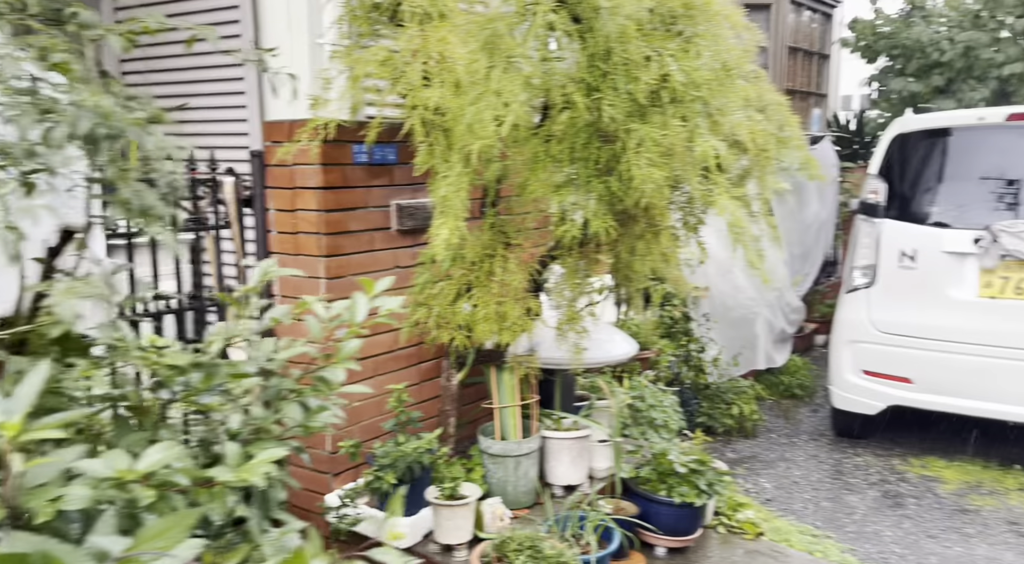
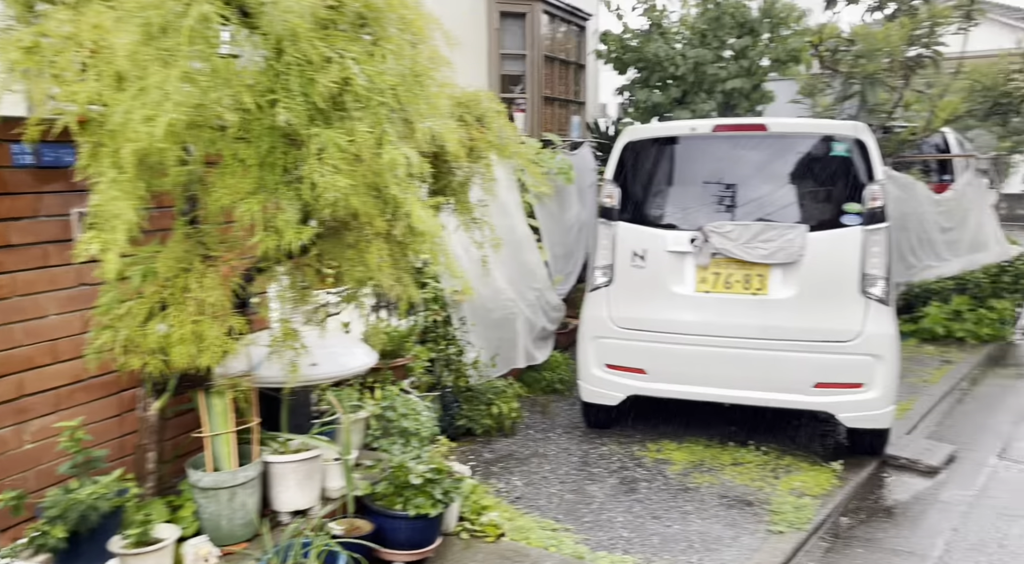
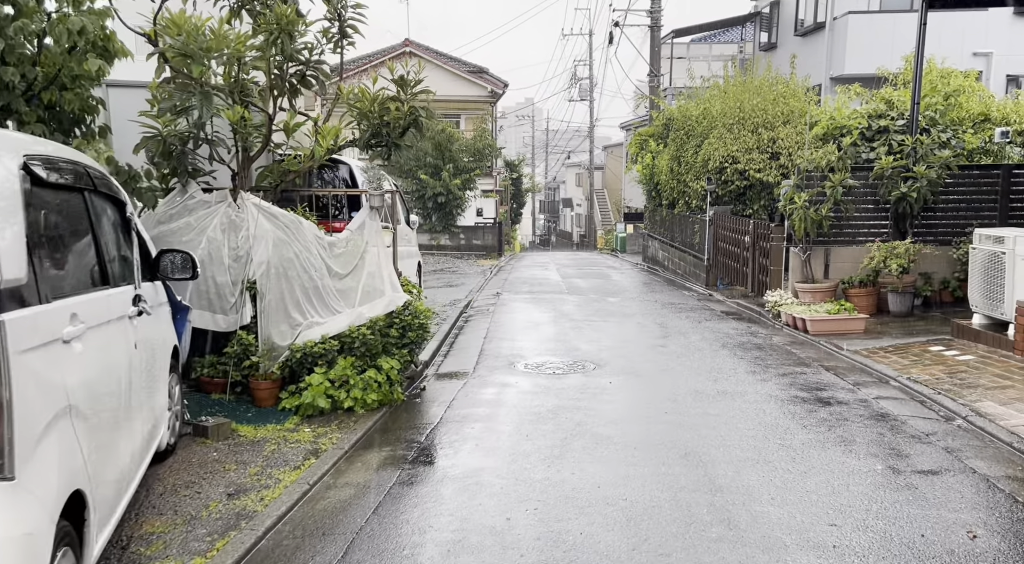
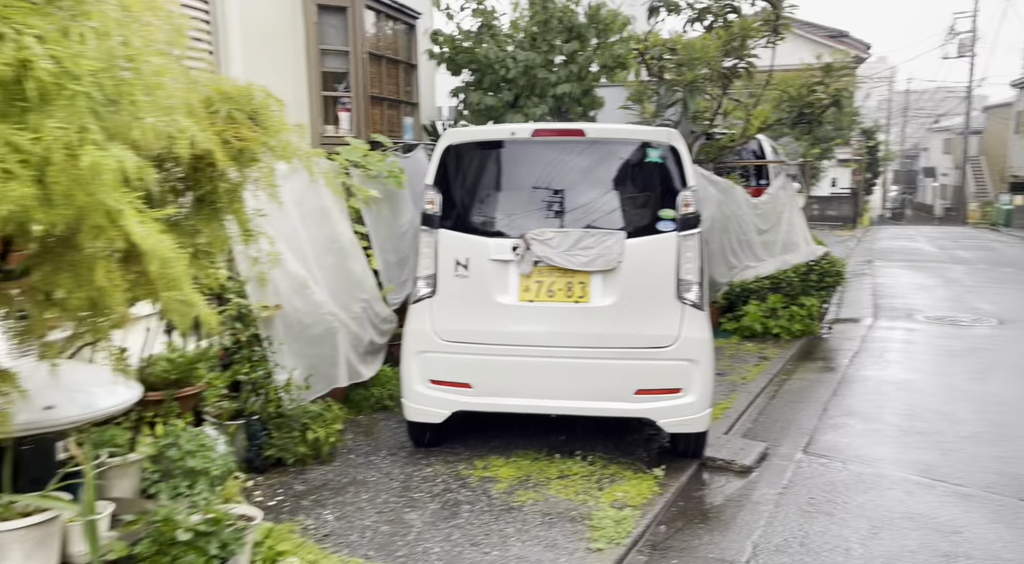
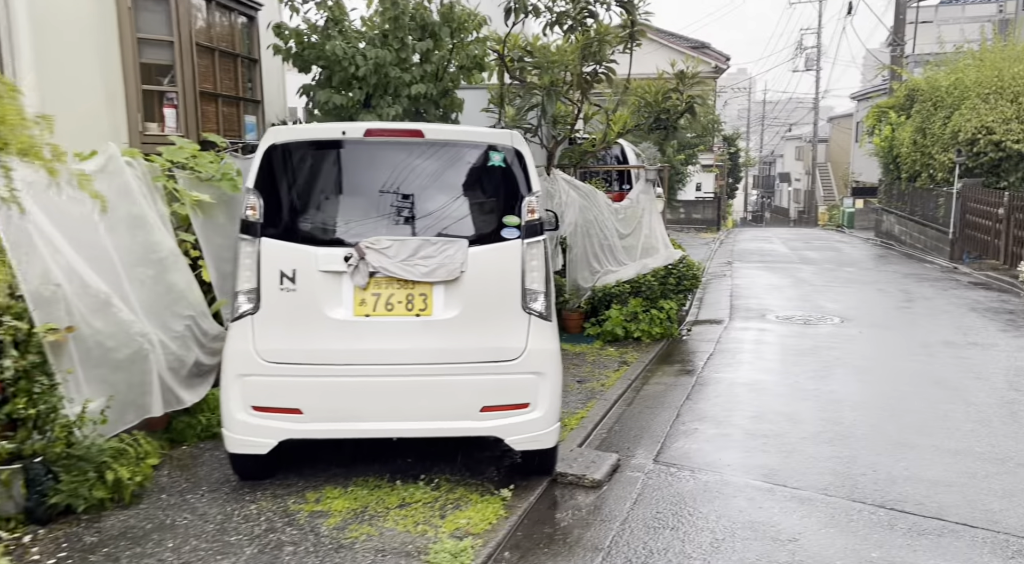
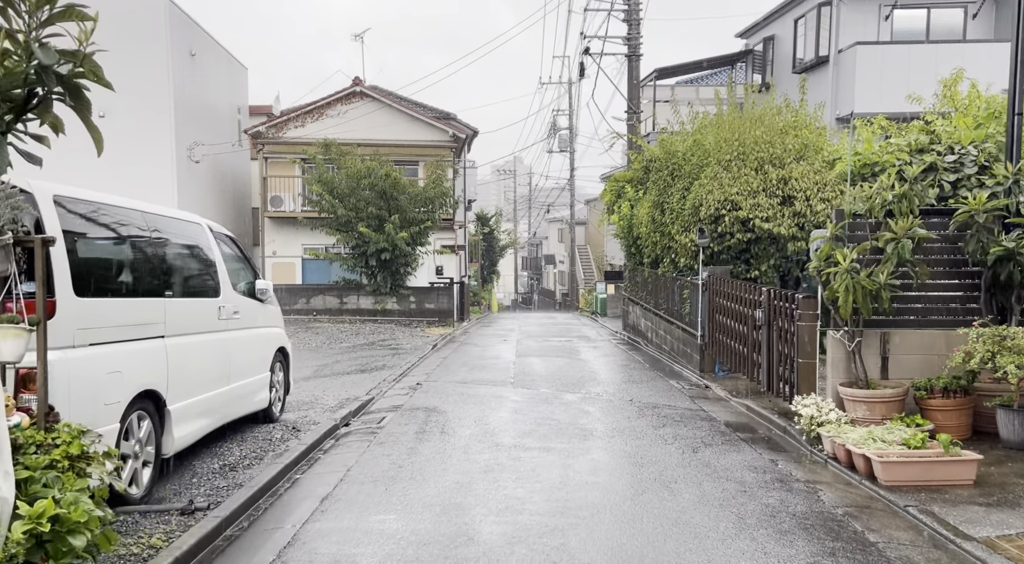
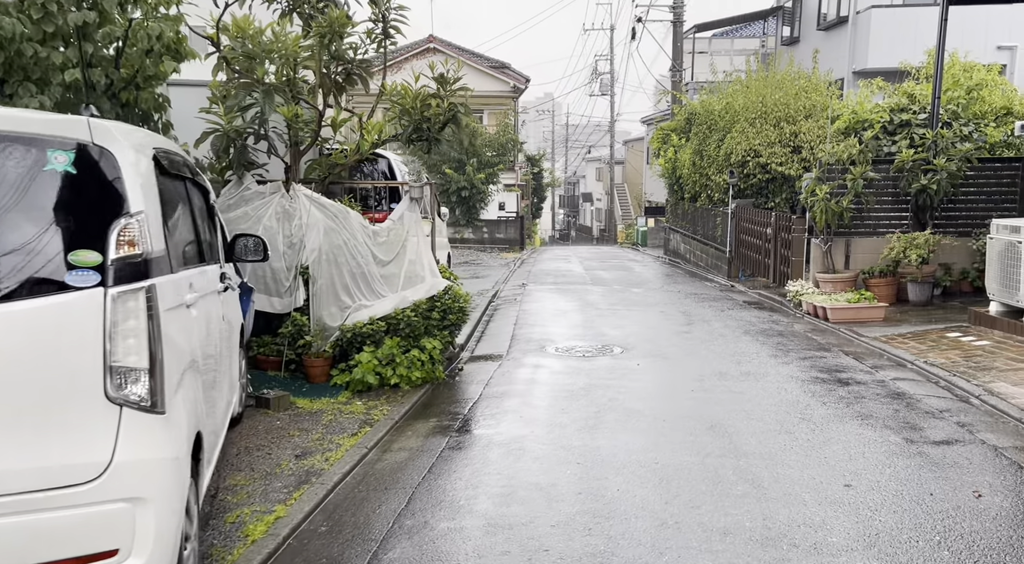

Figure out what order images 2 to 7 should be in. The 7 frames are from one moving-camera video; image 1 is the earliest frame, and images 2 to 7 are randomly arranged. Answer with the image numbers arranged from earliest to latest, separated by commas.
2, 4, 5, 7, 3, 6
